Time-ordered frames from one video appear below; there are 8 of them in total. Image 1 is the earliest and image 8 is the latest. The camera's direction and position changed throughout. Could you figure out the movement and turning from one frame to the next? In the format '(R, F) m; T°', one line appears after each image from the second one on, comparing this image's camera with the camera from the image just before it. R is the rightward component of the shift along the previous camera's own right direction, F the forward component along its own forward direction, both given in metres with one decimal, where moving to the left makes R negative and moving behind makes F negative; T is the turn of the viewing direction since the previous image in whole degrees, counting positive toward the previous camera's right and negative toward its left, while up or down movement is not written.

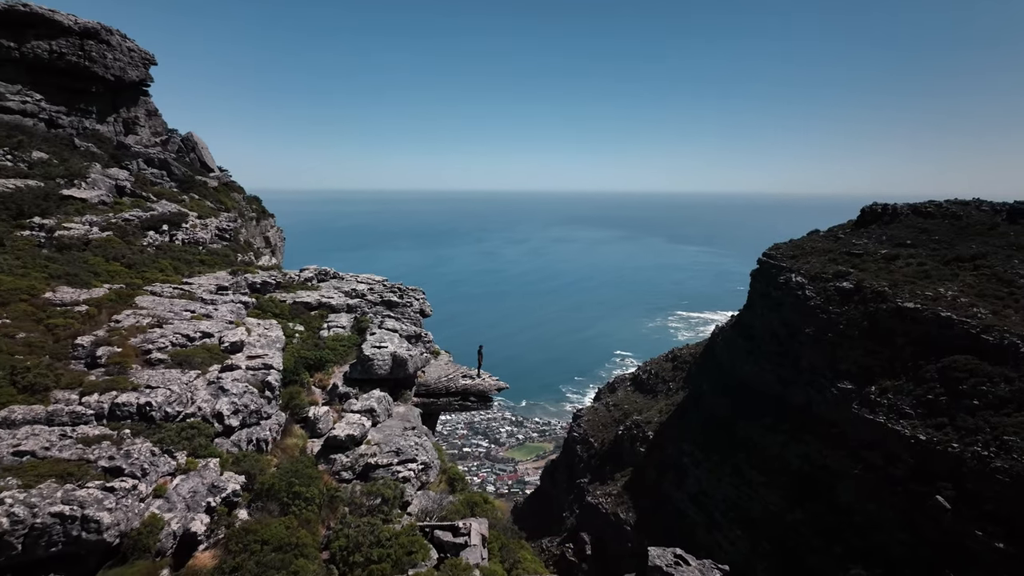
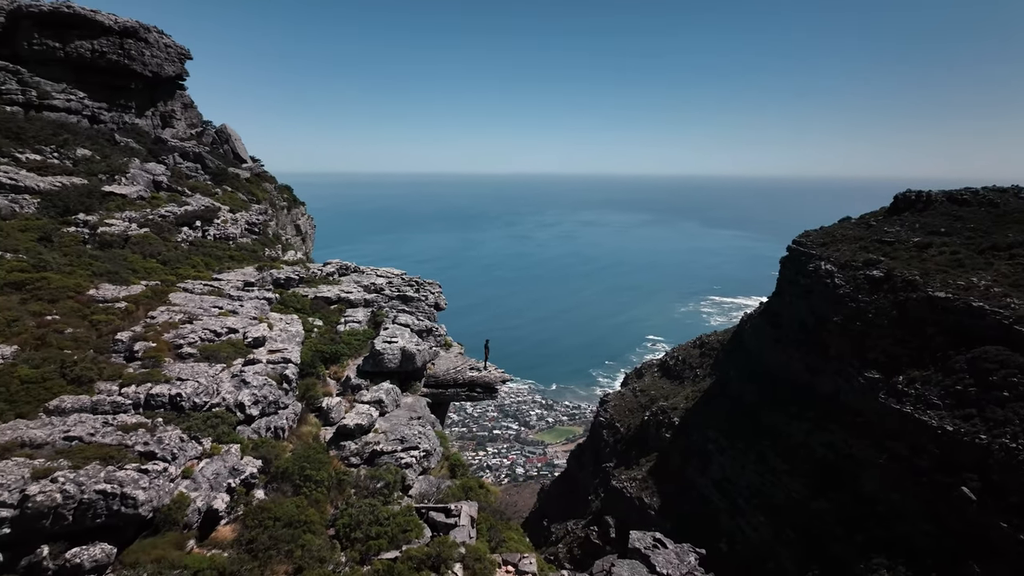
(+0.7, -1.0) m; -3°
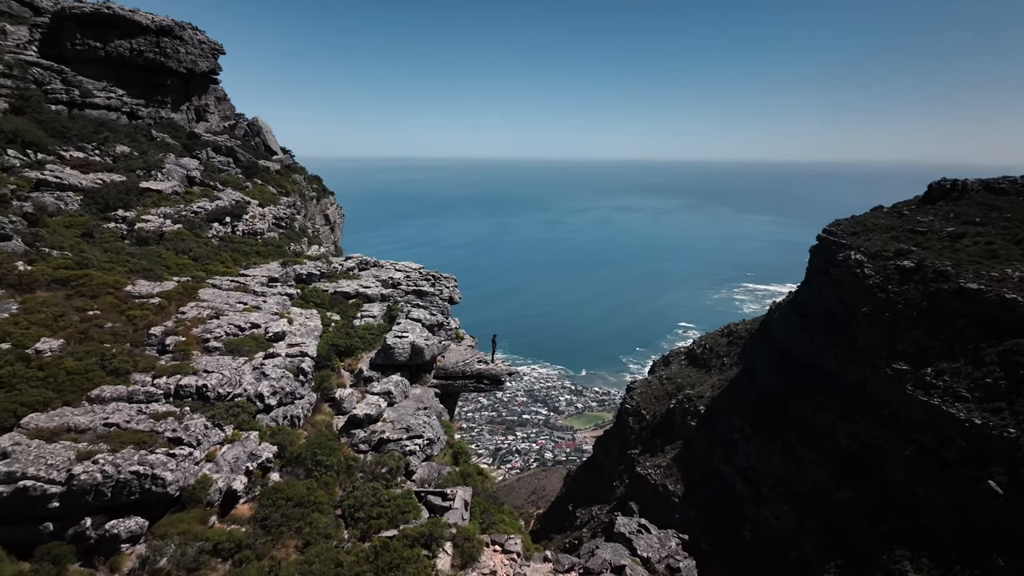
(+0.6, -0.9) m; -2°
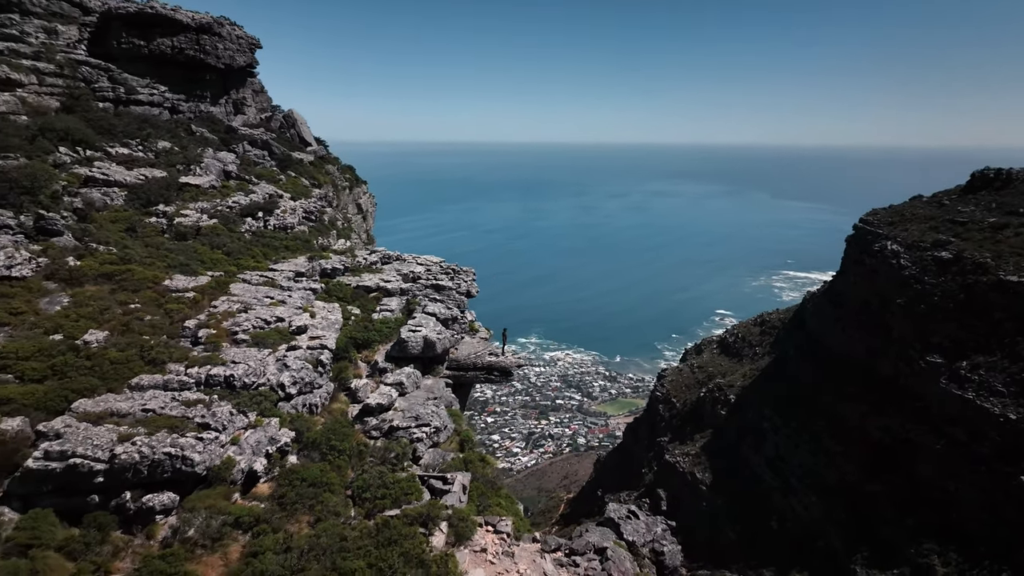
(+0.7, -1.0) m; -3°
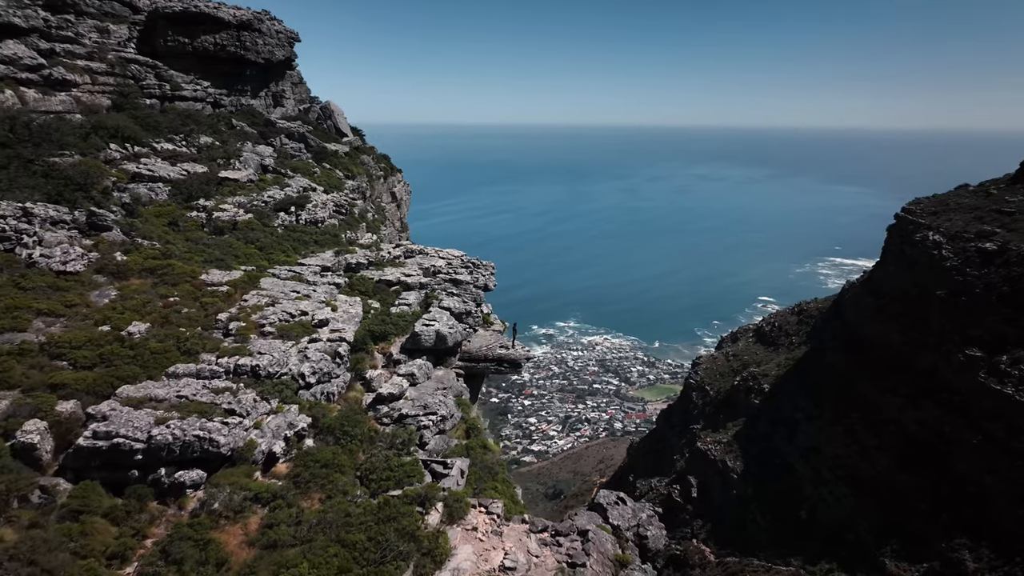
(+0.9, -1.1) m; -3°
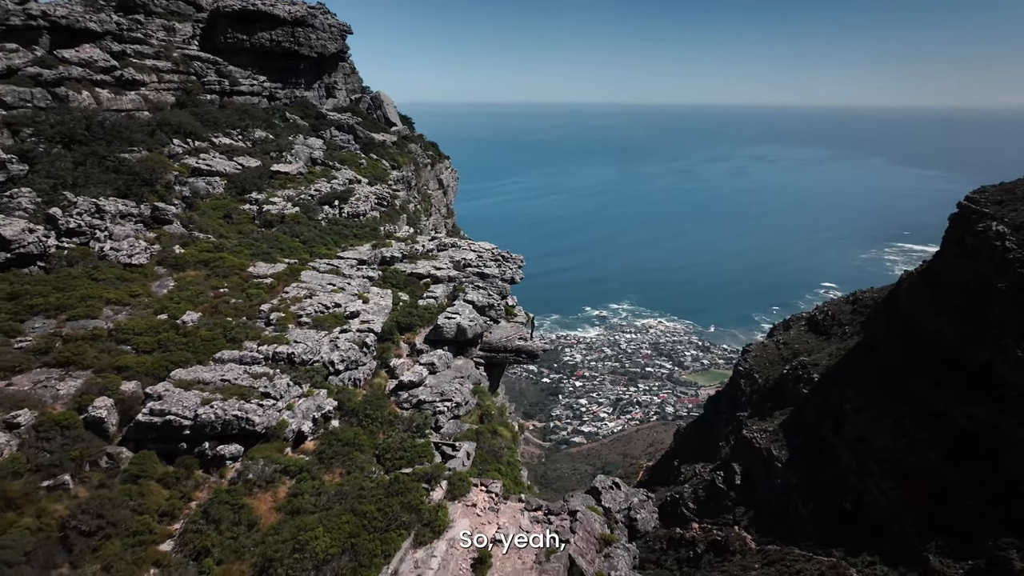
(+1.1, -1.4) m; -4°
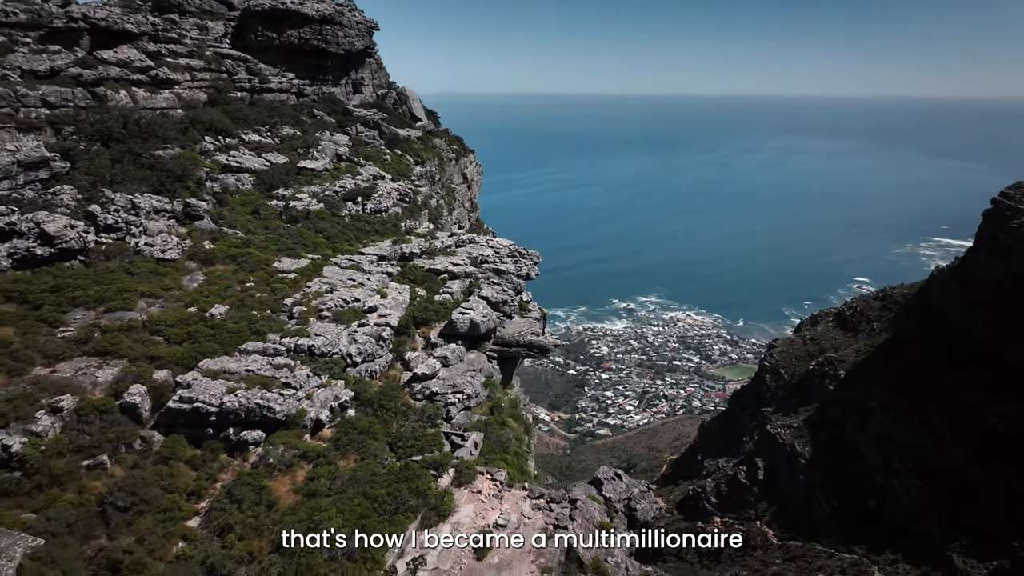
(+0.5, -0.8) m; -2°
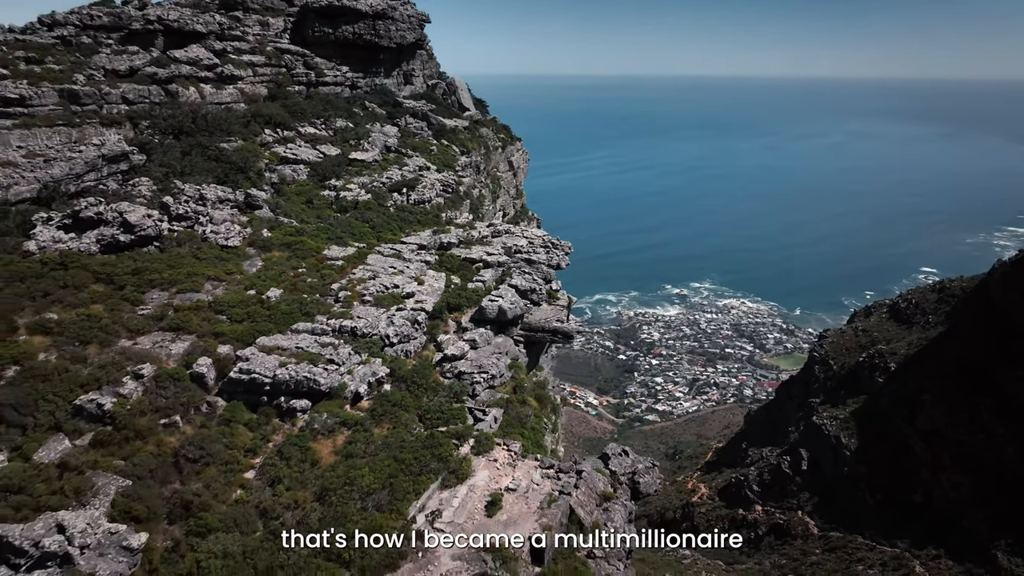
(+0.9, -1.8) m; -4°
